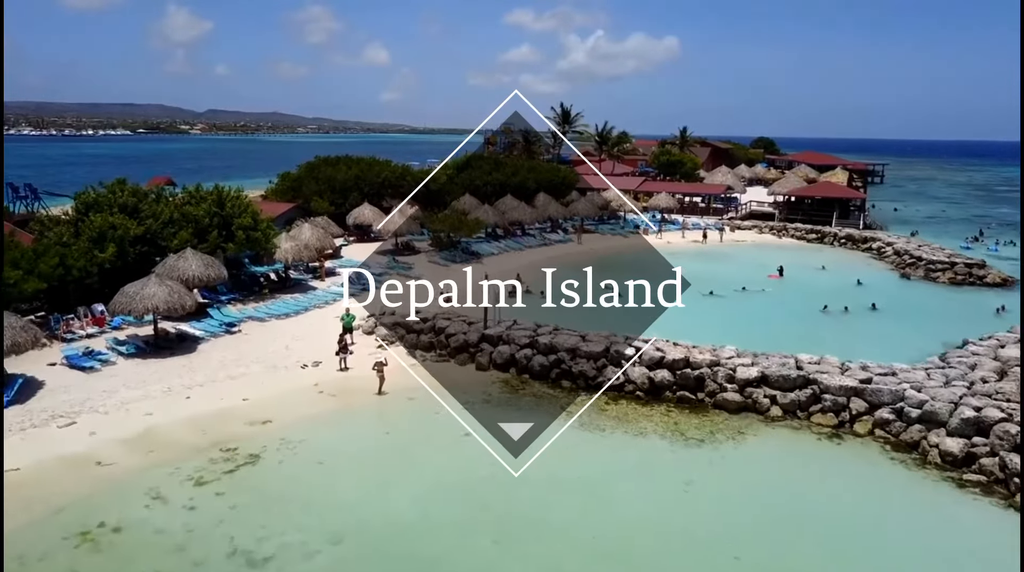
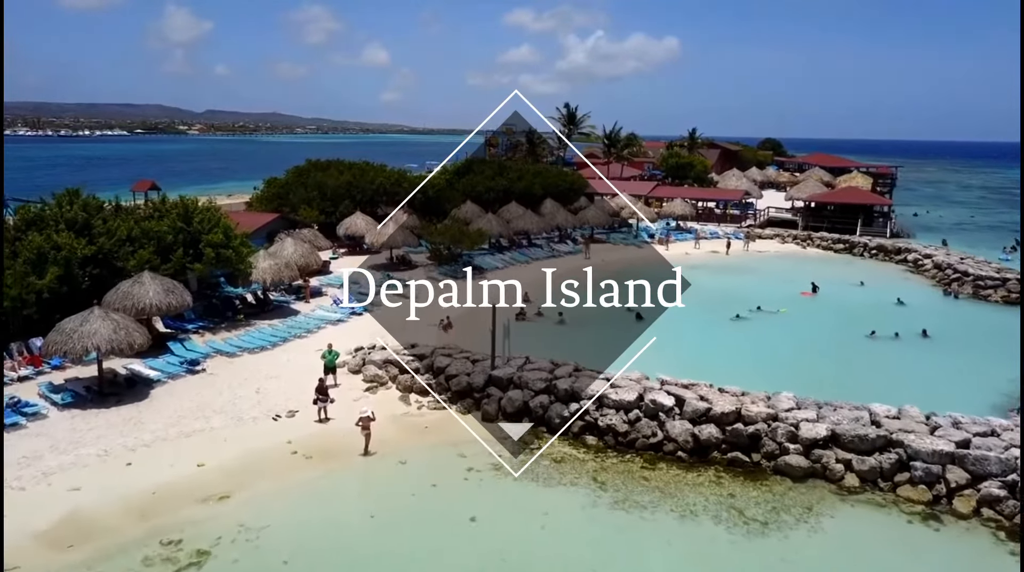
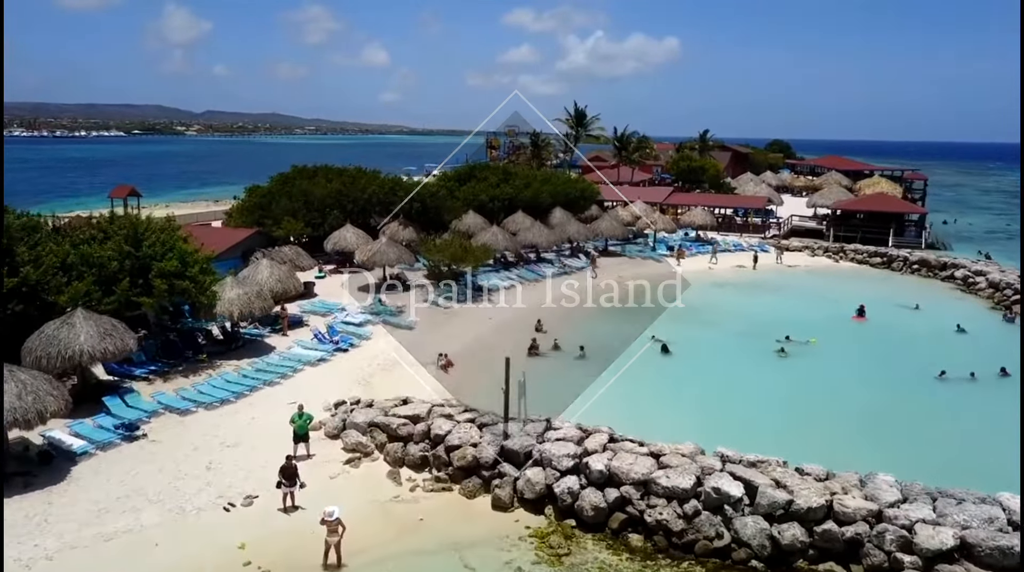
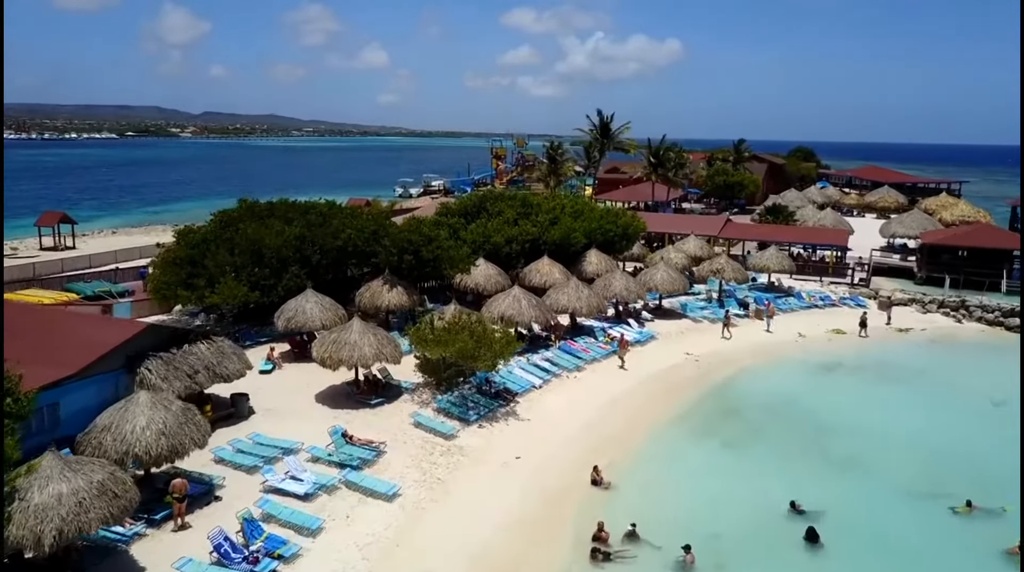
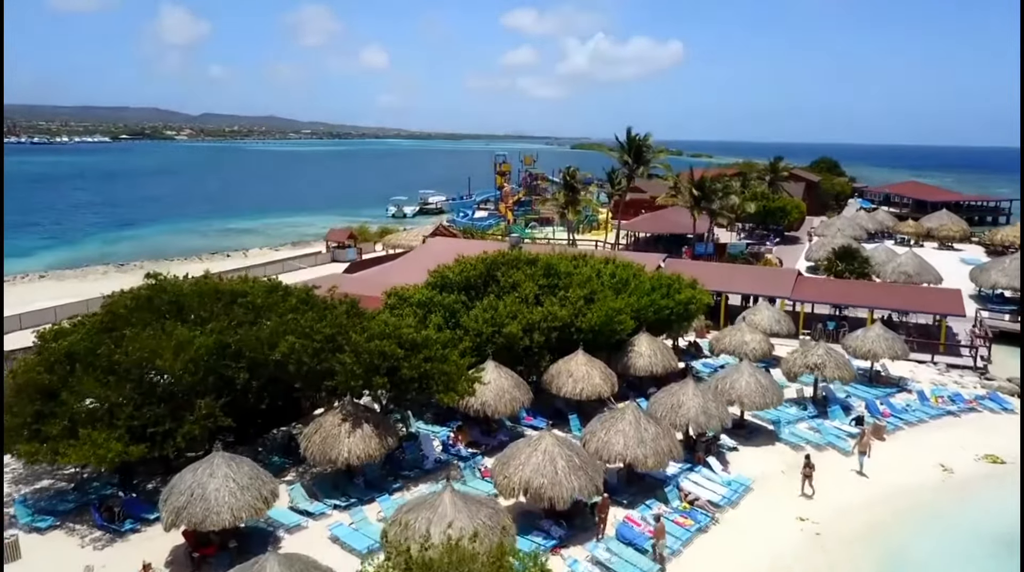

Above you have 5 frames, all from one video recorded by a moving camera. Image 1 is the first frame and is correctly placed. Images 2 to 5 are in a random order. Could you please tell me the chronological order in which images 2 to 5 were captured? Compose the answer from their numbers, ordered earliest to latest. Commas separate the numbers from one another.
2, 3, 4, 5
